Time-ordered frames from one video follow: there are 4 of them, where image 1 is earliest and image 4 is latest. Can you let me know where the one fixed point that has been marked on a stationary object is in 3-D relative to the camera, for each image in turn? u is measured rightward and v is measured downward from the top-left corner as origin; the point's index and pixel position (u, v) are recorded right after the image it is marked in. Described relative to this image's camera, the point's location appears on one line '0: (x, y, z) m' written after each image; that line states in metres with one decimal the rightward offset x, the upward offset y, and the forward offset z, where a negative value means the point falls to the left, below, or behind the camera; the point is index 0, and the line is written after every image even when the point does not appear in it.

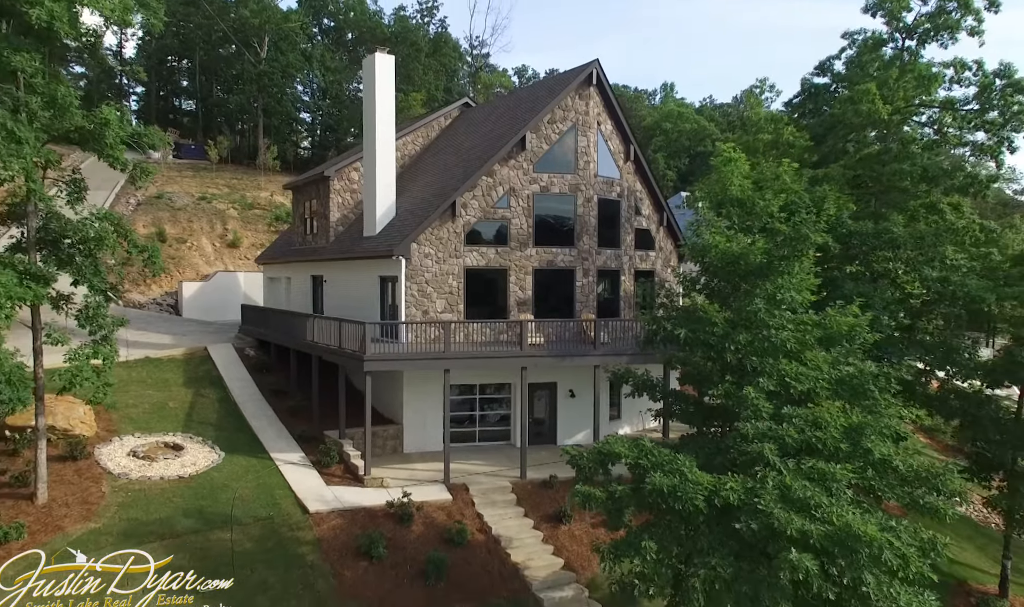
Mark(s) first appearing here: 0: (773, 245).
0: (+4.5, +1.0, +11.9) m
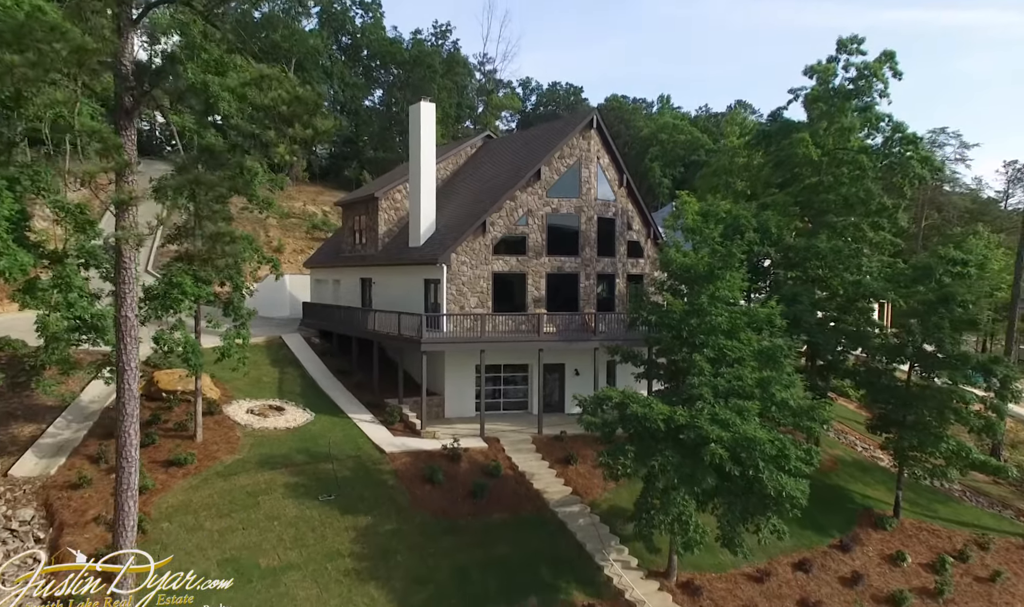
0: (+5.2, +1.1, +17.5) m
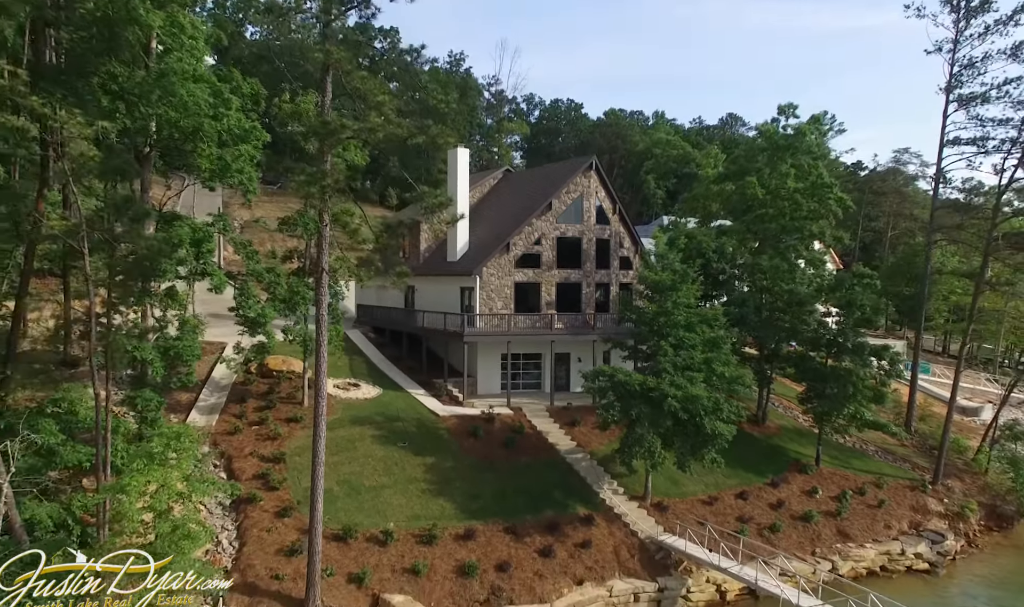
0: (+6.1, +1.0, +25.0) m
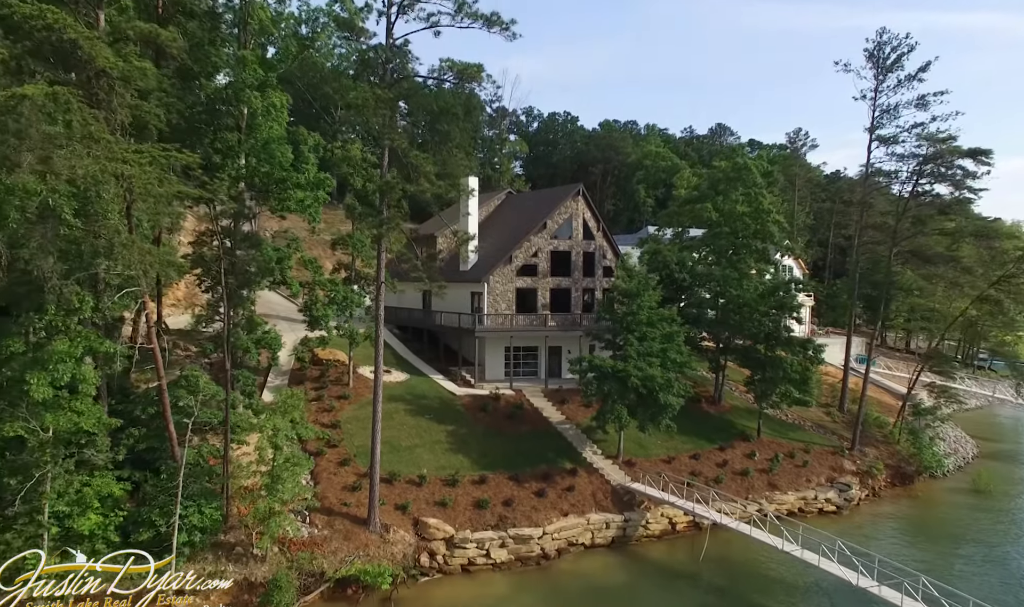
0: (+6.2, +0.9, +32.1) m
